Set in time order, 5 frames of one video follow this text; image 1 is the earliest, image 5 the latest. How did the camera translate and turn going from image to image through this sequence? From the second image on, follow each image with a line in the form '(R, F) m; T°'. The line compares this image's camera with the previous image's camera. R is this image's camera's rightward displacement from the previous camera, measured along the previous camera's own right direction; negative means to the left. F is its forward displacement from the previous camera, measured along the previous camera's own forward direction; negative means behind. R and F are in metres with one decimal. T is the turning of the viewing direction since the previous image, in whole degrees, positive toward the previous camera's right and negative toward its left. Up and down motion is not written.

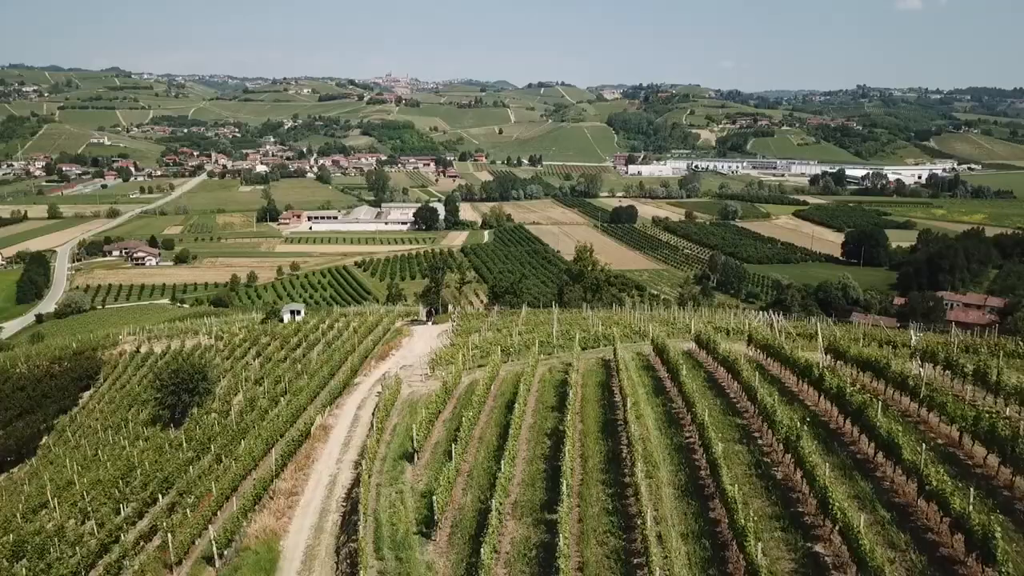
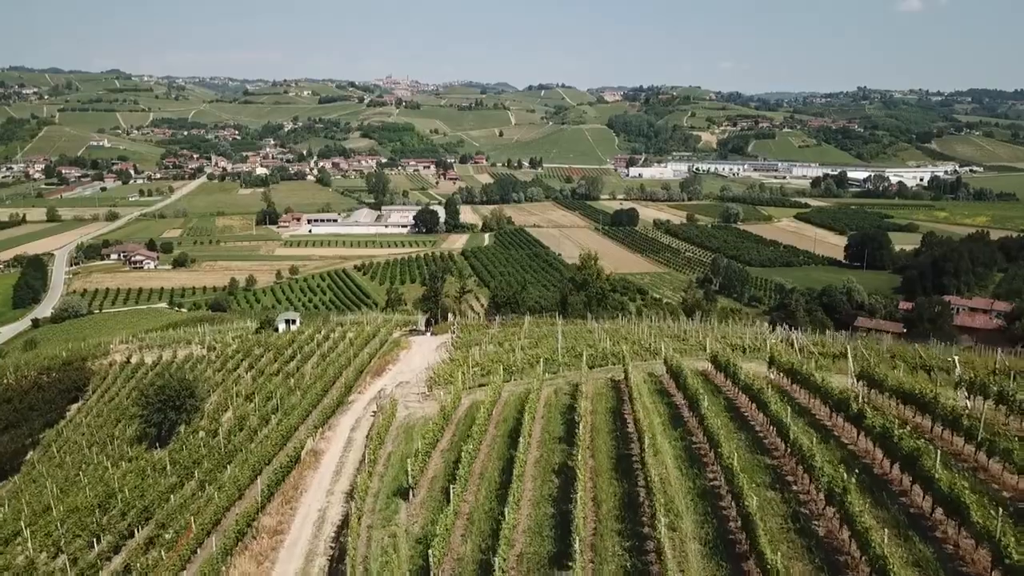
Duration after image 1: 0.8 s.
(0.0, +0.6) m; 0°
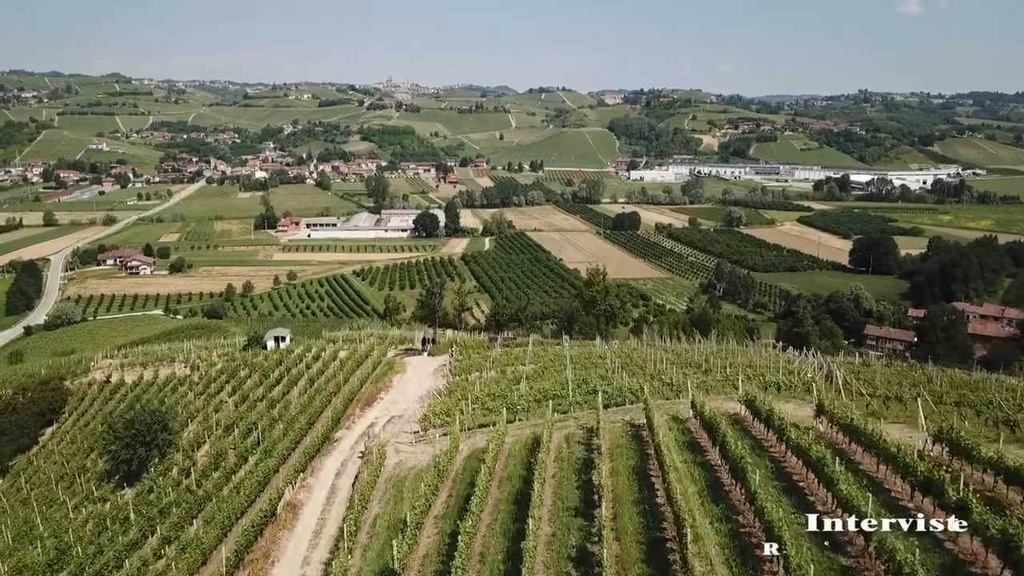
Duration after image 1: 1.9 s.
(0.0, +1.1) m; 0°
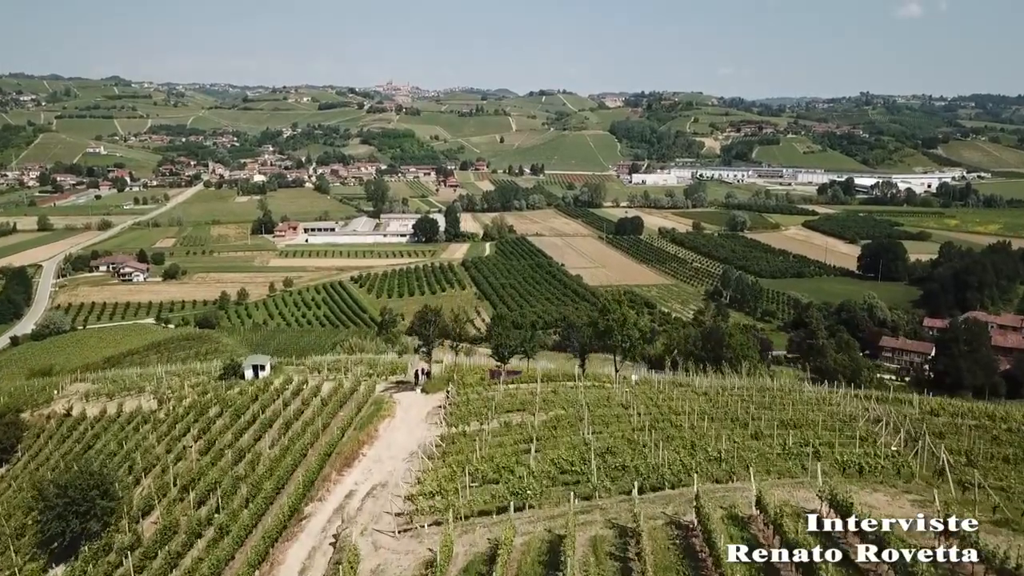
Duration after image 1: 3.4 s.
(-0.1, +1.7) m; 0°
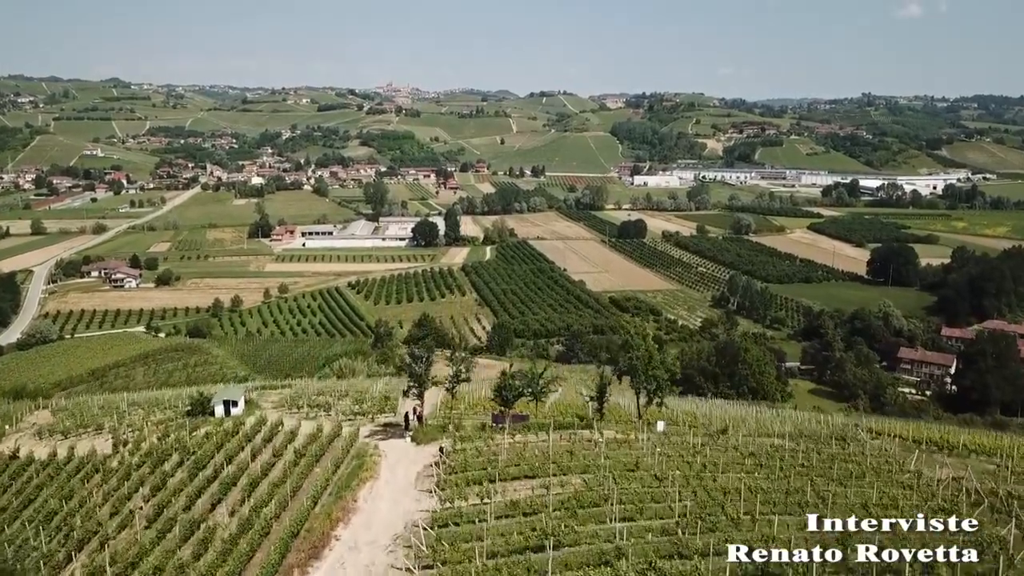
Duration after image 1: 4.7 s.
(-0.1, +1.9) m; 0°
